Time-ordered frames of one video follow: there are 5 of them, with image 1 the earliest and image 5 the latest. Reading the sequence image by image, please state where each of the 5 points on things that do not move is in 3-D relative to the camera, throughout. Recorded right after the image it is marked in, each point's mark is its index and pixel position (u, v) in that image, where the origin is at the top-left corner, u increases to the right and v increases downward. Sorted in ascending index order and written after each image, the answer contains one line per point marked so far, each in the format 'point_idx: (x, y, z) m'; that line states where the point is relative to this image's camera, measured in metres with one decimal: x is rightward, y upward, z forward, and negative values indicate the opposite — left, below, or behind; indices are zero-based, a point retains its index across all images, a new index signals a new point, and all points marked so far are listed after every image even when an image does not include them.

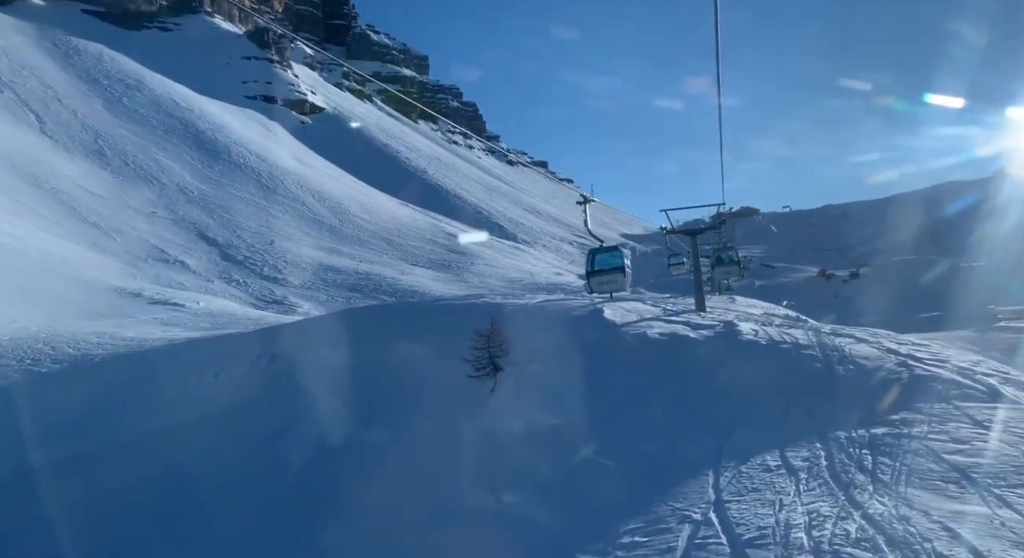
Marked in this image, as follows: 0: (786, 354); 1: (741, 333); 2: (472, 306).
0: (+5.0, -1.4, +12.9) m
1: (+4.4, -1.1, +13.9) m
2: (-0.7, -0.6, +16.0) m
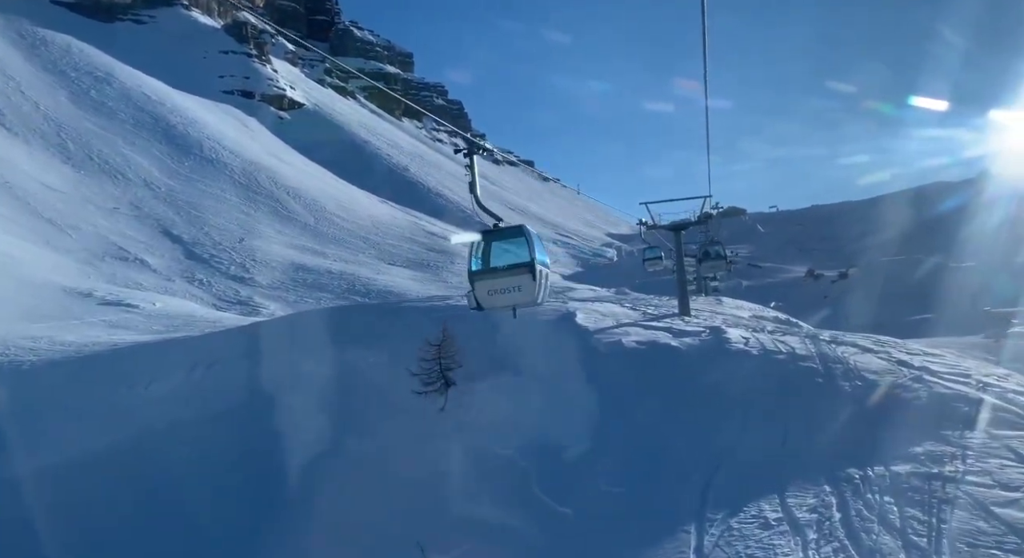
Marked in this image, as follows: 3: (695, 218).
0: (+4.4, -1.4, +11.7) m
1: (+3.7, -1.1, +12.6) m
2: (-1.4, -0.6, +14.7) m
3: (+4.9, +1.7, +19.7) m
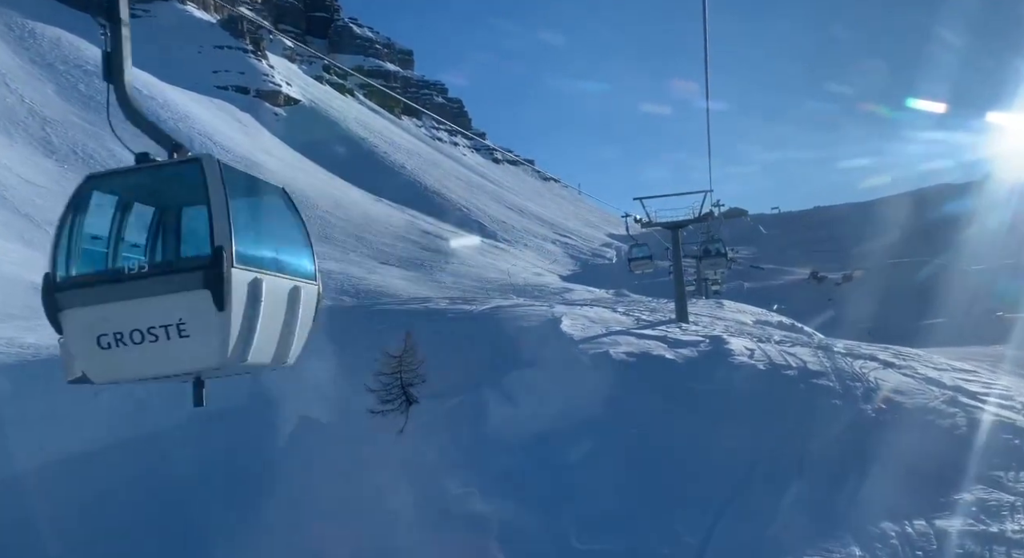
0: (+4.1, -1.5, +10.6) m
1: (+3.5, -1.2, +11.5) m
2: (-1.7, -0.7, +13.6) m
3: (+4.6, +1.7, +18.6) m
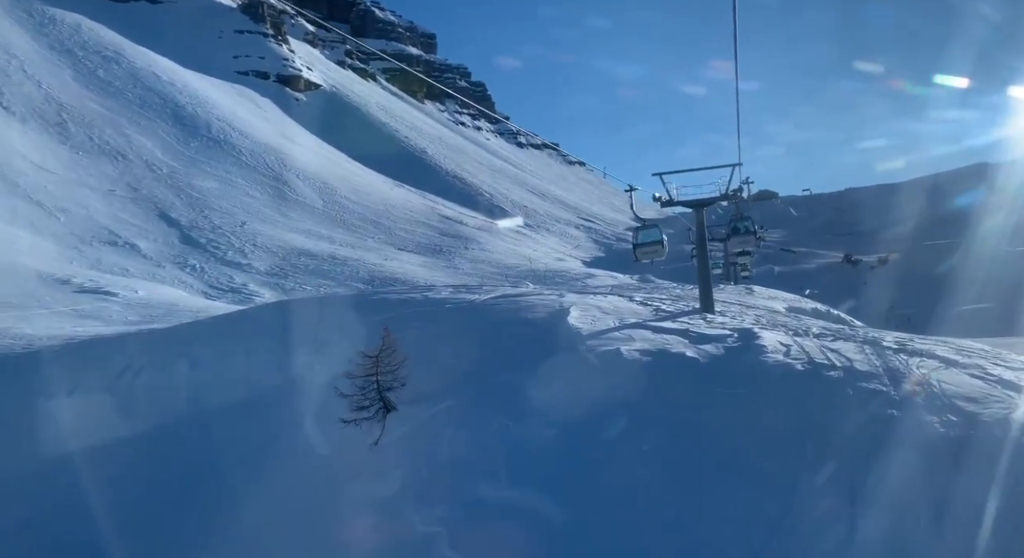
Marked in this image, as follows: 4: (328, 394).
0: (+4.1, -1.3, +9.4) m
1: (+3.6, -1.0, +10.4) m
2: (-1.5, -0.4, +12.6) m
3: (+5.0, +2.0, +17.4) m
4: (-2.3, -1.5, +9.2) m
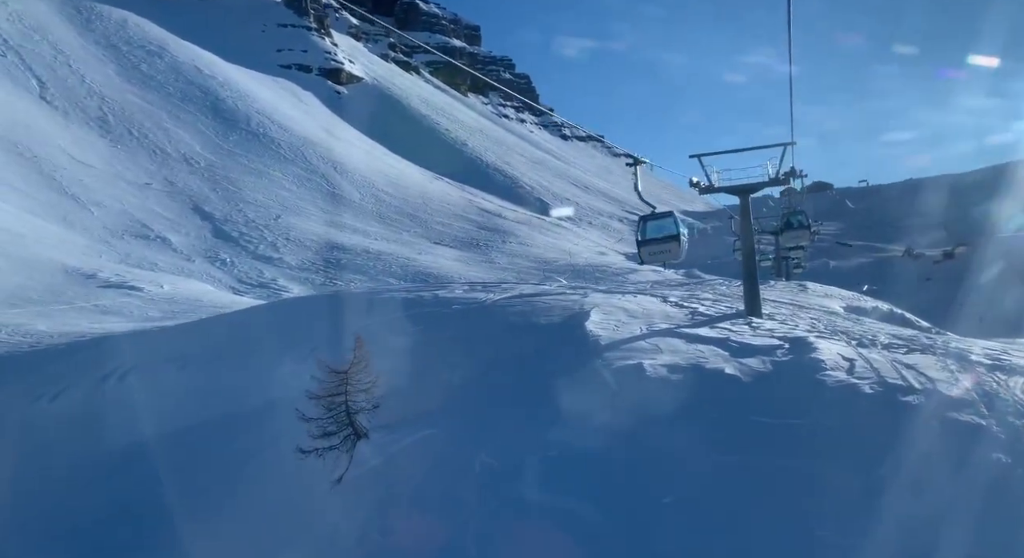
0: (+4.3, -1.3, +8.0) m
1: (+3.8, -0.9, +9.0) m
2: (-1.1, -0.4, +11.5) m
3: (+5.6, +2.1, +15.8) m
4: (-2.1, -1.5, +8.2) m
